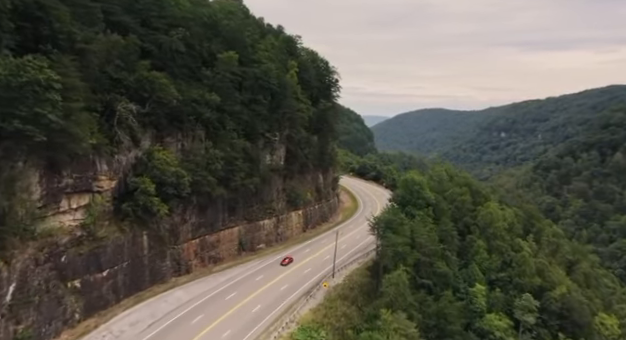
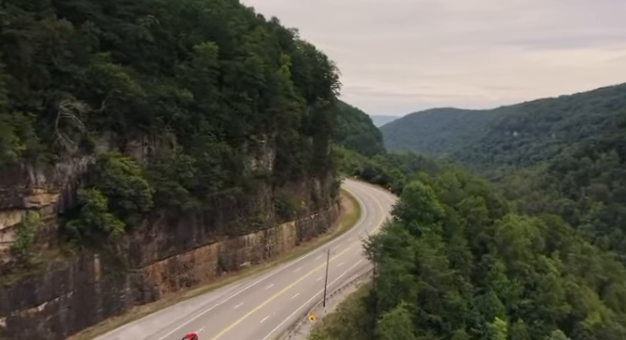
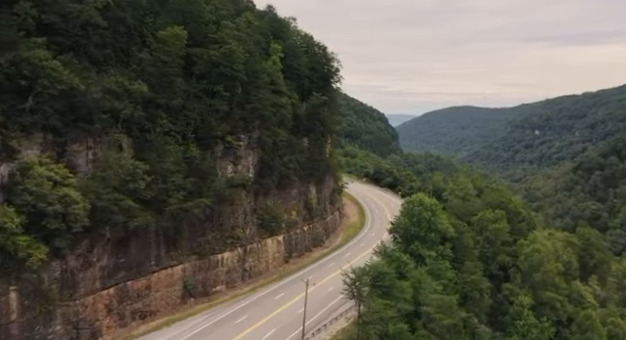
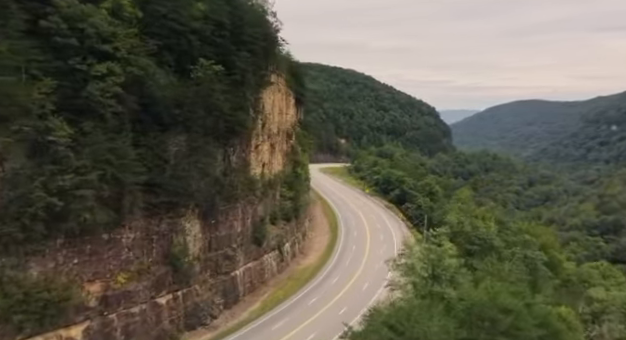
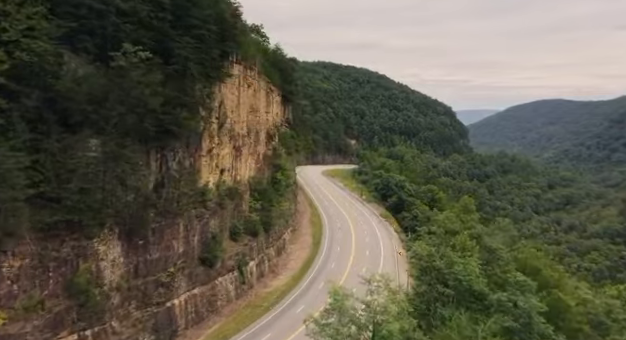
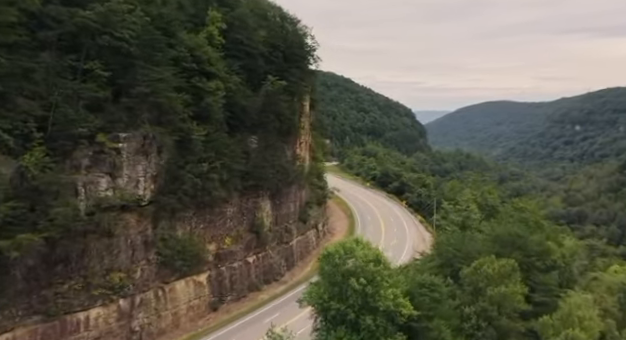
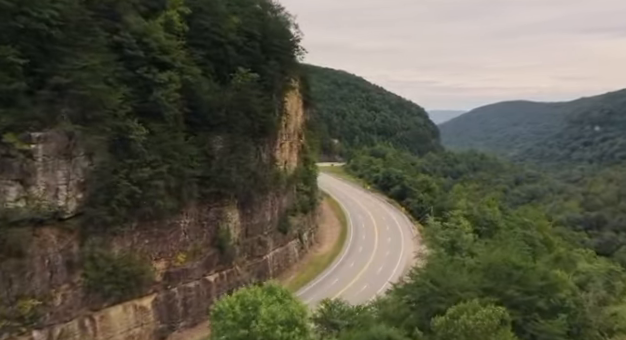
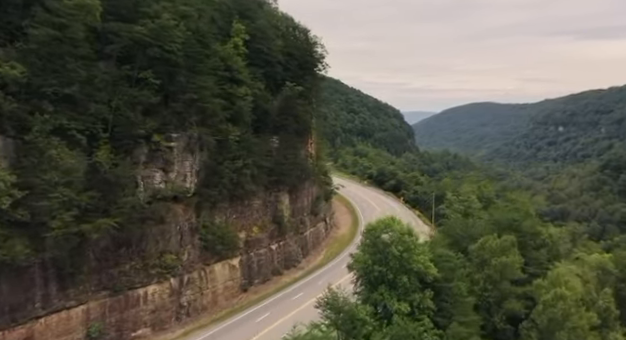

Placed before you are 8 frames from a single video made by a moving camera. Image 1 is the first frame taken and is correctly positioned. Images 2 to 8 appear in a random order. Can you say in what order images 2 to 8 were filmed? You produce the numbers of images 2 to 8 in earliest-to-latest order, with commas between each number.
2, 3, 8, 6, 7, 4, 5
